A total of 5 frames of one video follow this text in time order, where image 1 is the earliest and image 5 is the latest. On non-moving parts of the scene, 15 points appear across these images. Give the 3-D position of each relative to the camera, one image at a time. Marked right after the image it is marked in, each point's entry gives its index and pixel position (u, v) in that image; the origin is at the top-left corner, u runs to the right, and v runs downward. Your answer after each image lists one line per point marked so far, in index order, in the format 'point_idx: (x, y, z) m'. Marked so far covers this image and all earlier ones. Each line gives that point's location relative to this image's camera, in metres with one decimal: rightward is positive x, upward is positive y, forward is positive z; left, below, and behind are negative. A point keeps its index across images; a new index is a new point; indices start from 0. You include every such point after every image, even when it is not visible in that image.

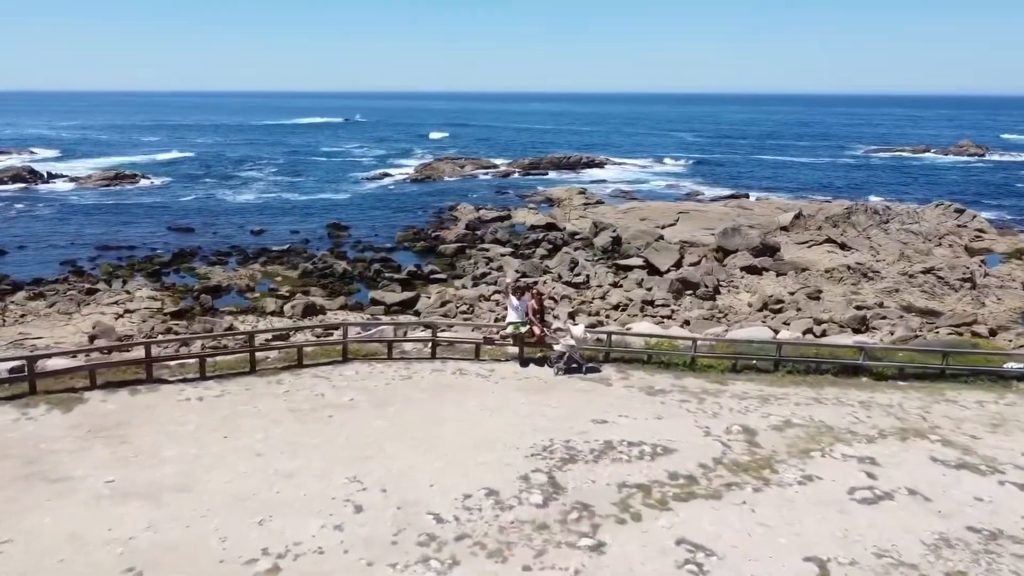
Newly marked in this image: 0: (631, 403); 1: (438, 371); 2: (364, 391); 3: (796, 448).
0: (+1.7, -1.6, +12.1) m
1: (-1.1, -1.3, +13.0) m
2: (-2.1, -1.4, +11.9) m
3: (+3.6, -2.0, +10.8) m
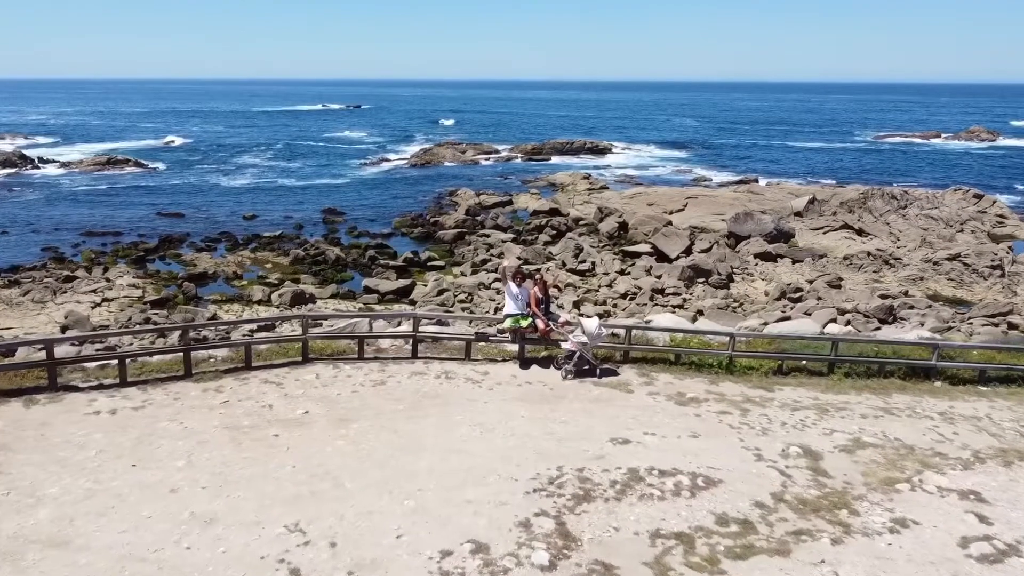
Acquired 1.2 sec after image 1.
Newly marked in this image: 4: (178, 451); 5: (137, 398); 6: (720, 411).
0: (+1.7, -1.4, +9.7) m
1: (-1.1, -1.1, +10.6) m
2: (-2.1, -1.3, +9.4) m
3: (+3.6, -1.9, +8.4) m
4: (-3.2, -1.6, +8.2) m
5: (-4.1, -1.2, +9.3) m
6: (+2.4, -1.4, +9.9) m
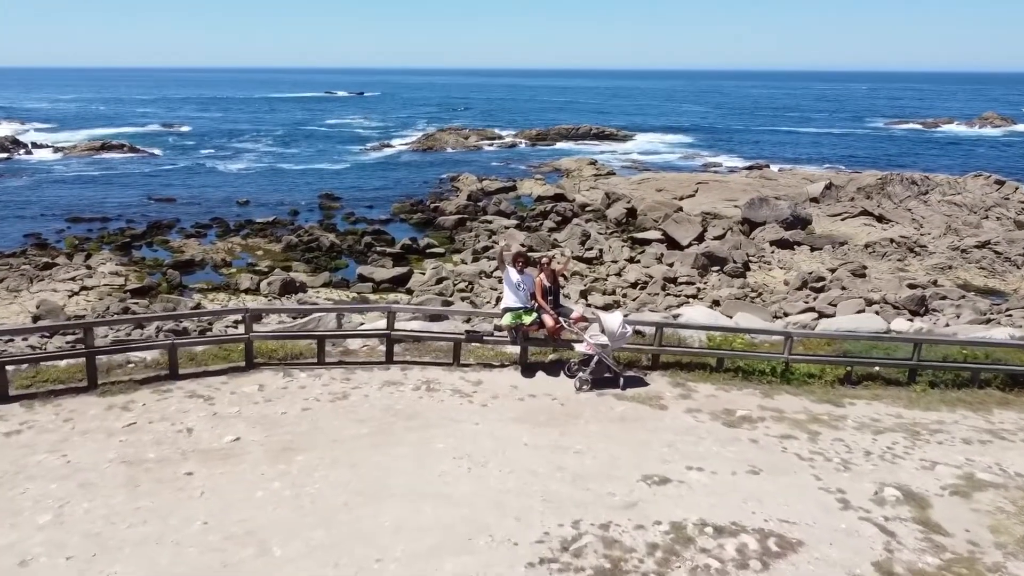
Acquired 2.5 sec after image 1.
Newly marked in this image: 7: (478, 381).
0: (+1.7, -1.3, +7.4) m
1: (-1.1, -0.9, +8.3) m
2: (-2.1, -1.1, +7.2) m
3: (+3.5, -1.8, +6.1) m
4: (-3.2, -1.5, +5.9) m
5: (-4.1, -1.1, +7.1) m
6: (+2.4, -1.3, +7.6) m
7: (-0.3, -0.9, +8.5) m
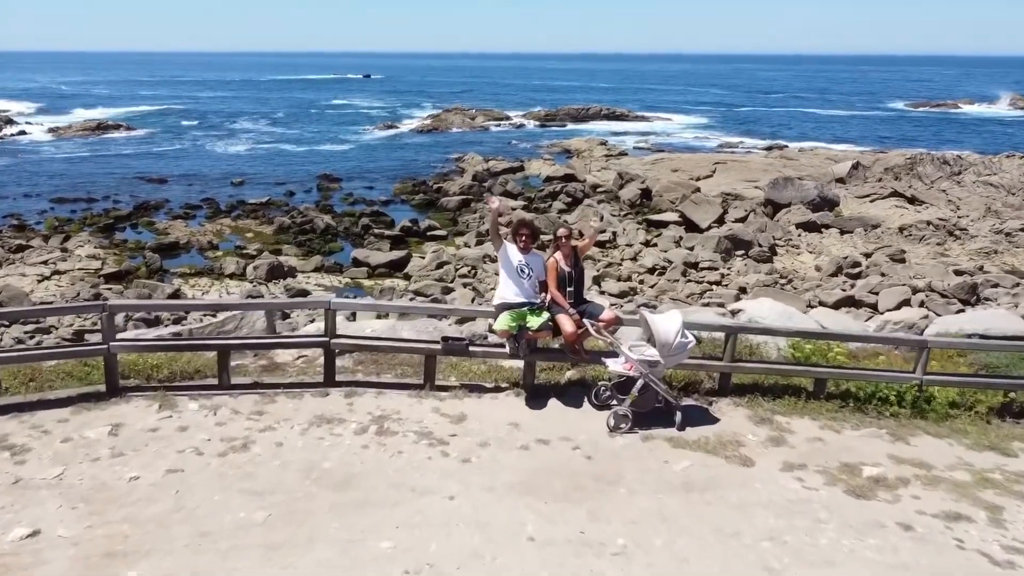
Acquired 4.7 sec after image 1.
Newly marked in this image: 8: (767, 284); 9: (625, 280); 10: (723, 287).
0: (+1.6, -1.3, +4.5) m
1: (-1.2, -0.8, +5.4) m
2: (-2.1, -1.1, +4.3) m
3: (+3.5, -1.7, +3.1) m
4: (-3.2, -1.4, +3.0) m
5: (-4.1, -1.0, +4.2) m
6: (+2.4, -1.2, +4.7) m
7: (-0.3, -0.8, +5.6) m
8: (+5.9, +0.1, +19.5) m
9: (+2.8, +0.2, +19.9) m
10: (+5.1, 0.0, +19.7) m
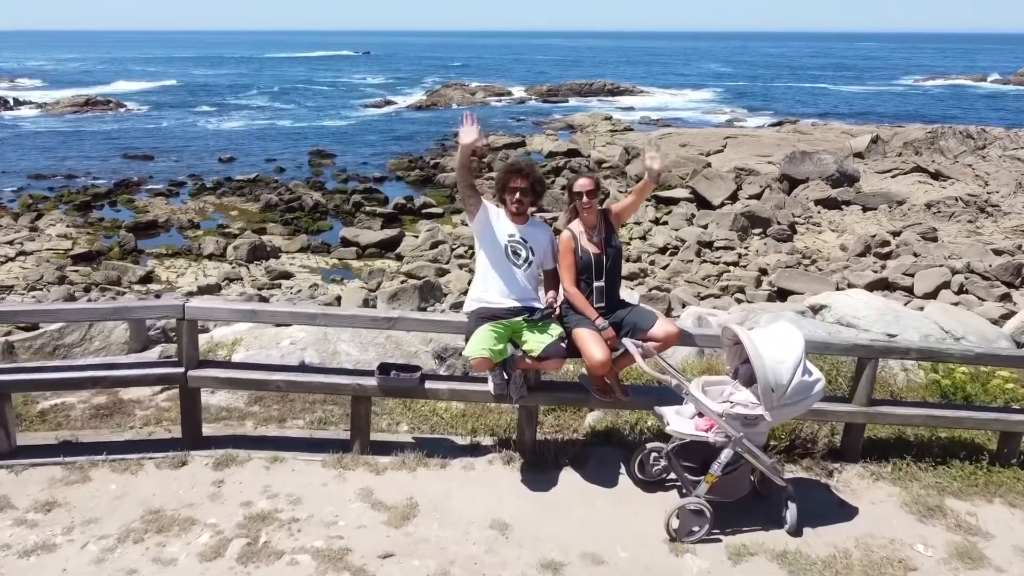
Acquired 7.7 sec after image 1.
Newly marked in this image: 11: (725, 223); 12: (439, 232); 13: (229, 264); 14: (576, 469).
0: (+1.6, -1.3, +2.1) m
1: (-1.2, -0.8, +3.0) m
2: (-2.2, -1.1, +1.9) m
3: (+3.4, -1.8, +0.7) m
4: (-3.3, -1.5, +0.7) m
5: (-4.2, -1.0, +1.8) m
6: (+2.3, -1.2, +2.3) m
7: (-0.4, -0.8, +3.2) m
8: (+5.9, +0.4, +17.0) m
9: (+2.7, +0.6, +17.4) m
10: (+5.1, +0.3, +17.3) m
11: (+5.3, +1.6, +20.1) m
12: (-1.8, +1.2, +18.9) m
13: (-6.6, +0.5, +18.7) m
14: (+0.3, -0.7, +3.5) m
